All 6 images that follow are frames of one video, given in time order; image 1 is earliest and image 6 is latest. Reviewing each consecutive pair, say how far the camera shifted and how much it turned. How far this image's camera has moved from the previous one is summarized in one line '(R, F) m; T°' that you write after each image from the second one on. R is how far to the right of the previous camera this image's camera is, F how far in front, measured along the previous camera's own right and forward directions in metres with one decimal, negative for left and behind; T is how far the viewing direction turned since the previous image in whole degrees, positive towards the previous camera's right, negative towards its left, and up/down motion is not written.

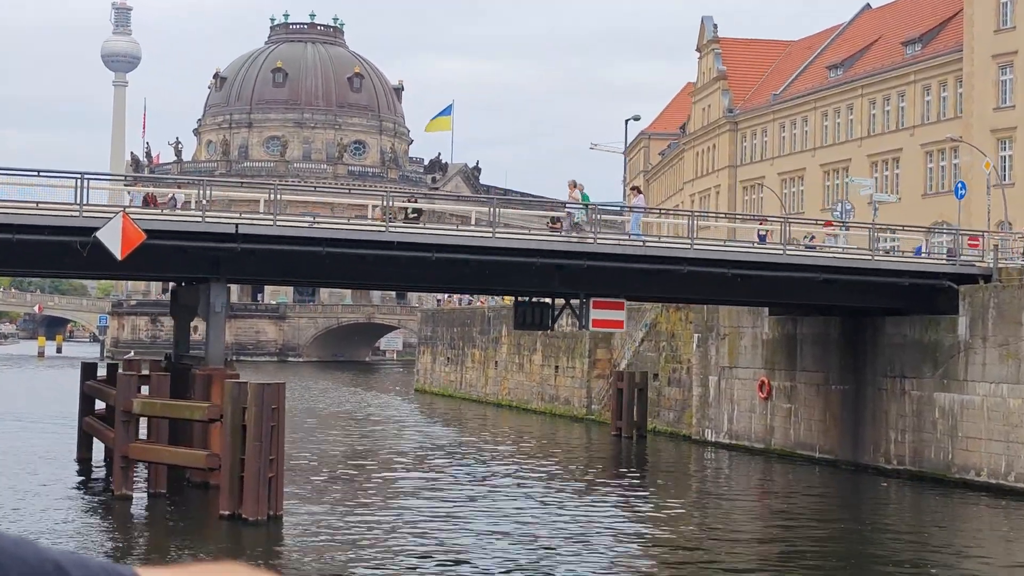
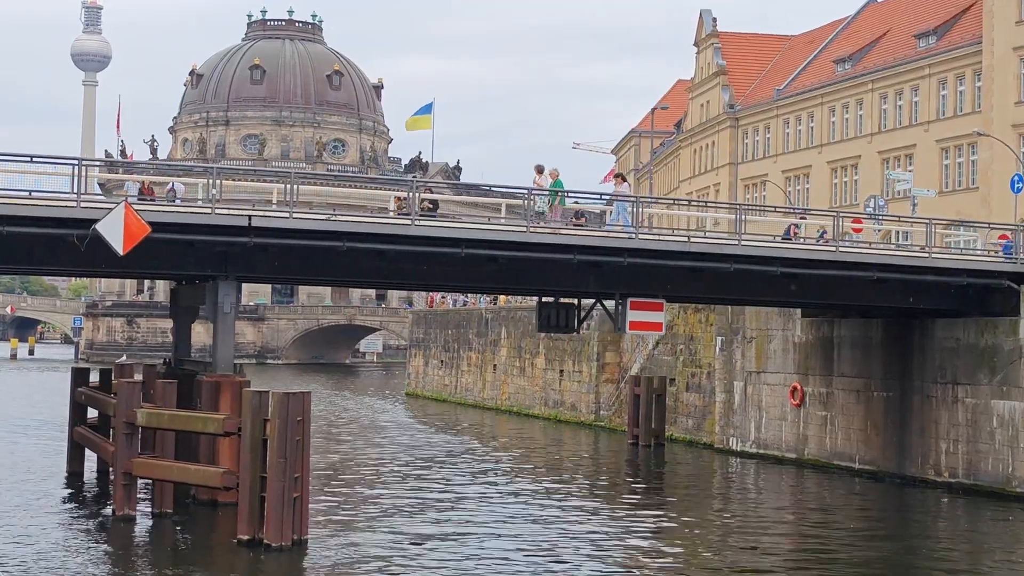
(-1.0, +2.2) m; +1°
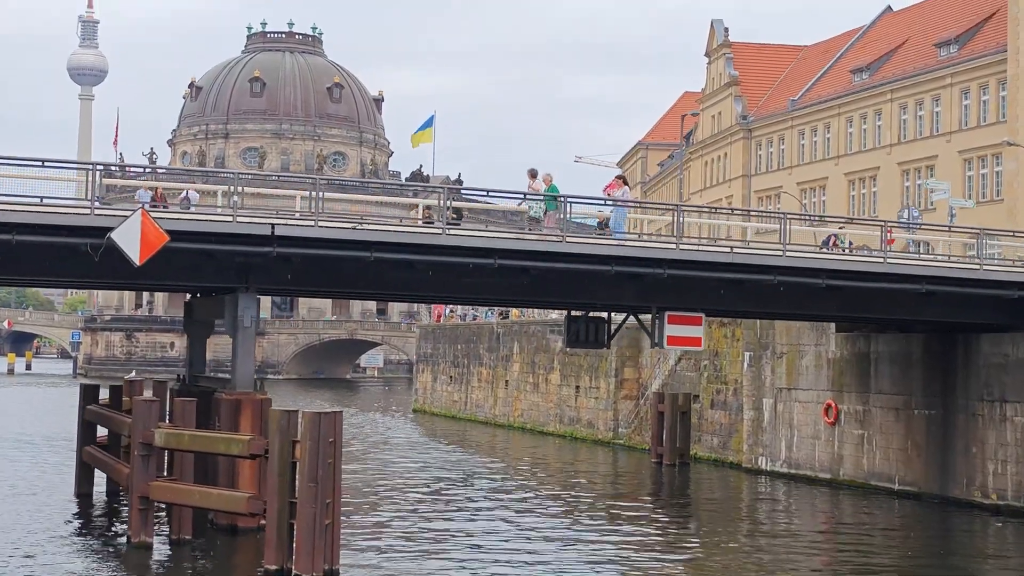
(-0.6, +1.2) m; 0°
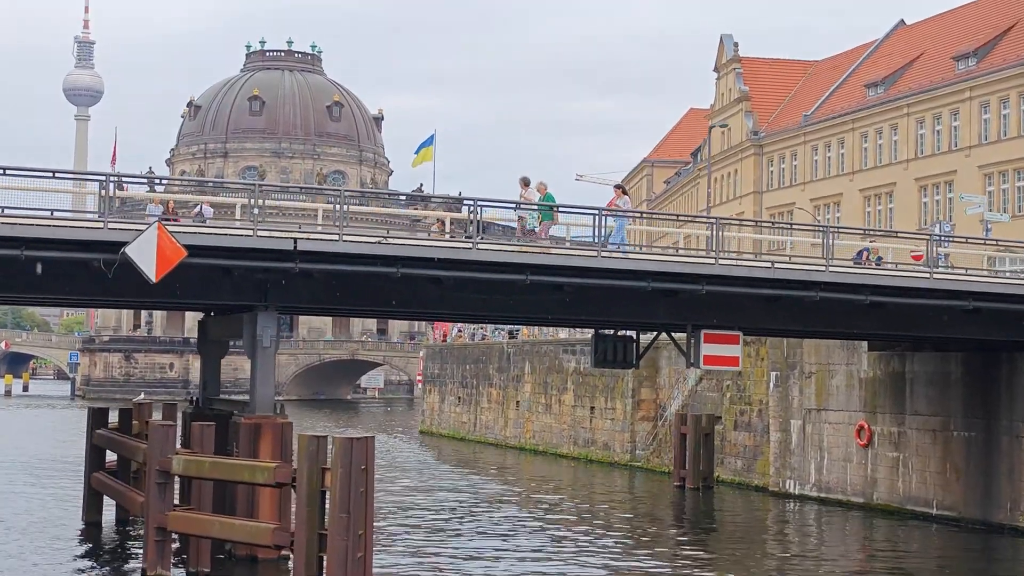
(-0.5, +1.1) m; 0°
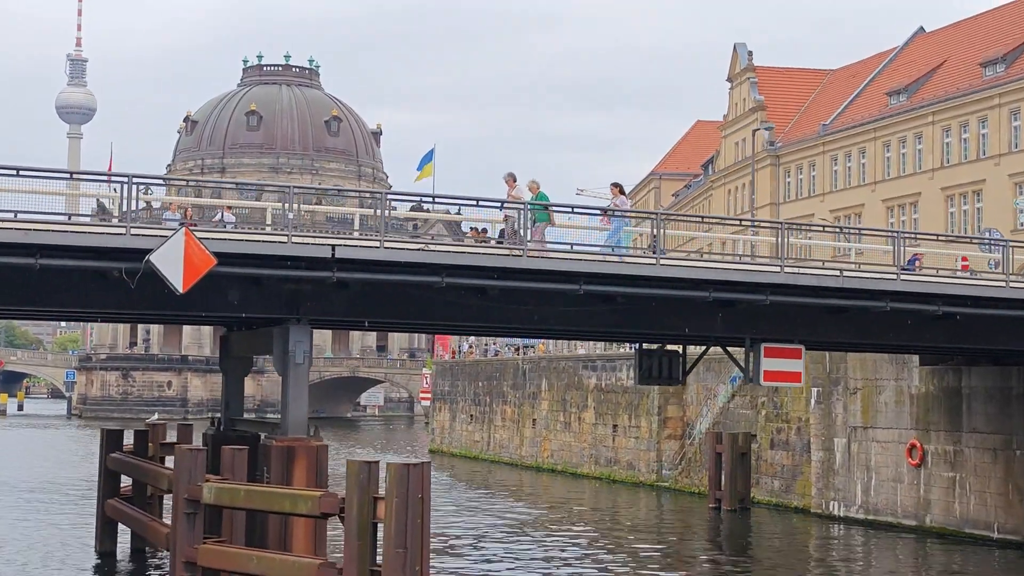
(-0.8, +1.6) m; 0°
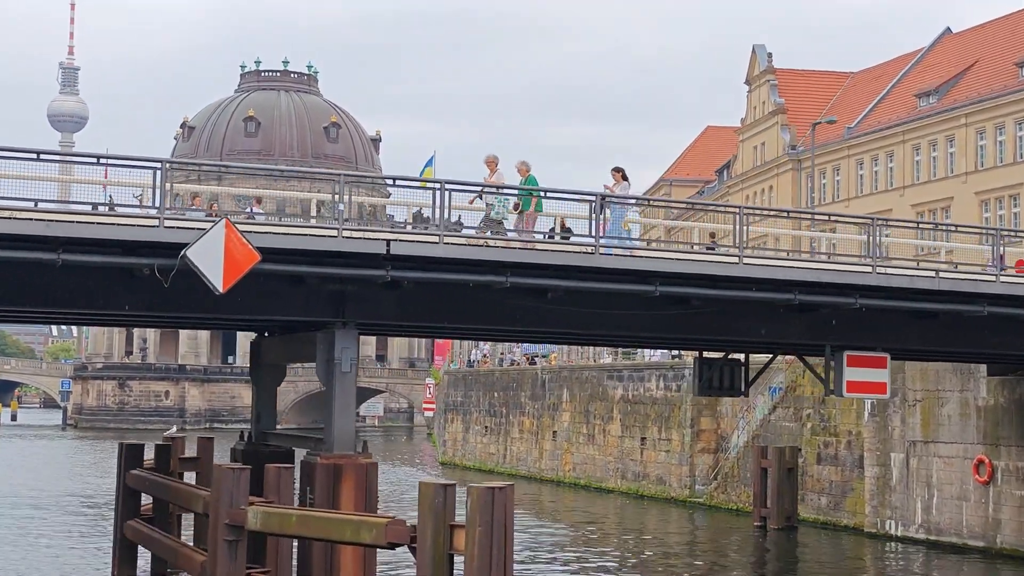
(-0.9, +1.9) m; 0°
